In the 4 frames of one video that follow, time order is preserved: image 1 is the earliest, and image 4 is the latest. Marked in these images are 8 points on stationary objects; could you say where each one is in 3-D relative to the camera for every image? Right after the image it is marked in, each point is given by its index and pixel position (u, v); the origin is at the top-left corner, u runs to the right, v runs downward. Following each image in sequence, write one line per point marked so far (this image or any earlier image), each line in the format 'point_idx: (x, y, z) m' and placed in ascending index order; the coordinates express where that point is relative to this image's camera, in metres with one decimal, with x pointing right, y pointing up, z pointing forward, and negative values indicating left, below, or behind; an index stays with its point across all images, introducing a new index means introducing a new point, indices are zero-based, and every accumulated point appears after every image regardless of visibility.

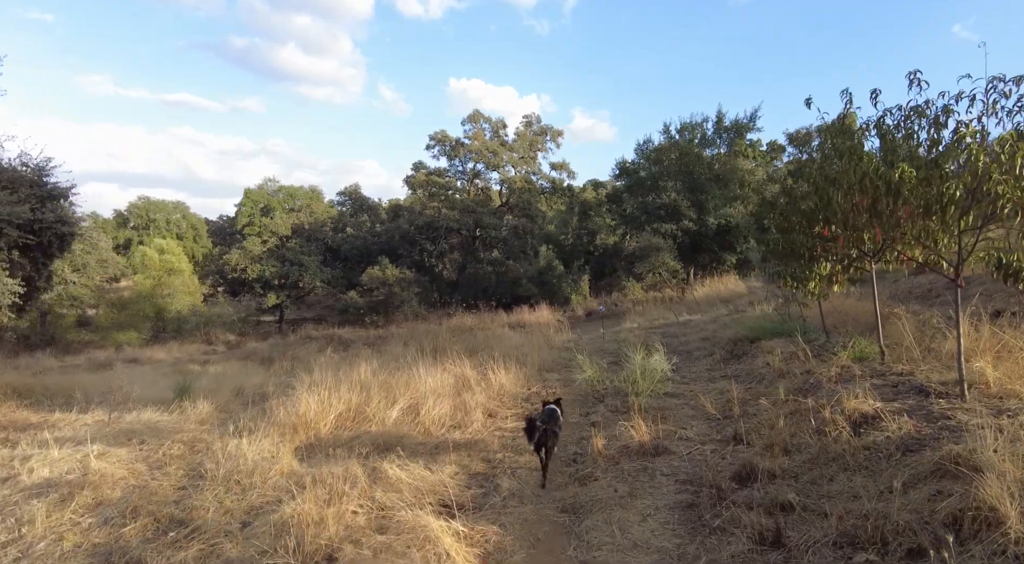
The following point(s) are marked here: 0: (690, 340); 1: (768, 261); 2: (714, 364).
0: (+3.5, -1.2, +12.1) m
1: (+3.7, +0.3, +9.0) m
2: (+2.9, -1.2, +8.9) m
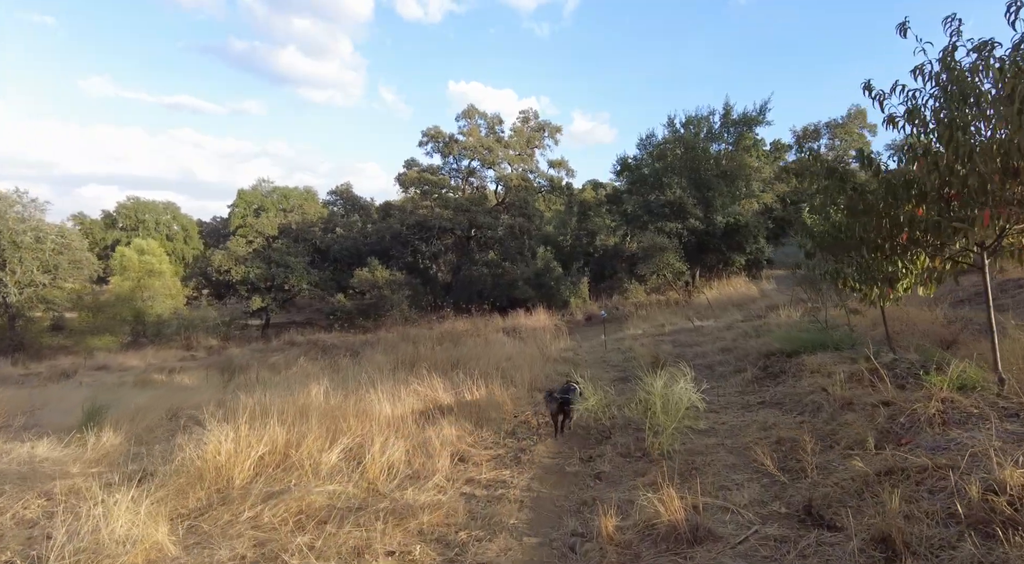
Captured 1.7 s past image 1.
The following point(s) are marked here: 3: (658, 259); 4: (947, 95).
0: (+3.3, -1.2, +10.3) m
1: (+3.5, +0.3, +7.3) m
2: (+2.7, -1.2, +7.2) m
3: (+4.6, +0.7, +19.7) m
4: (+2.8, +1.2, +4.0) m
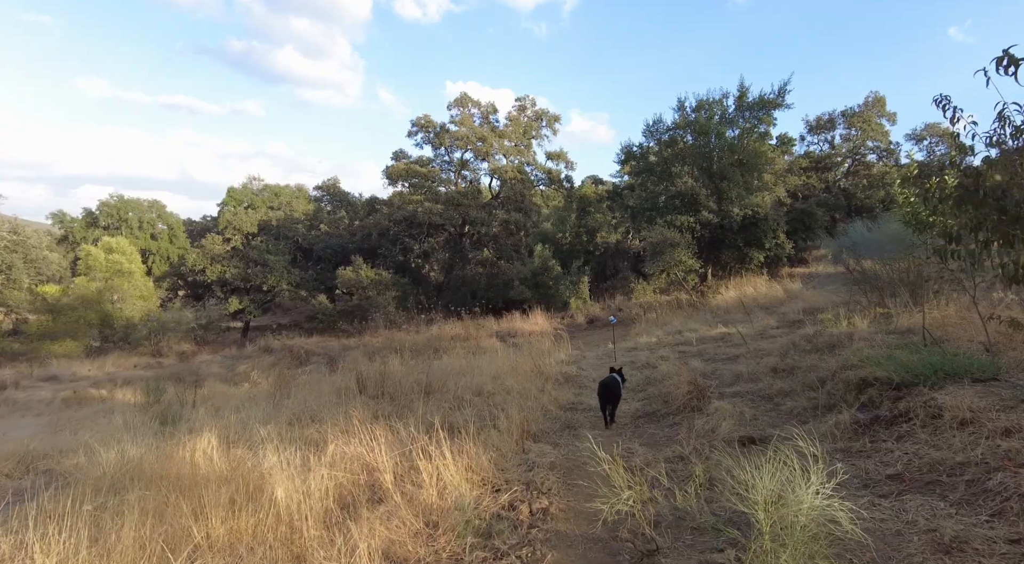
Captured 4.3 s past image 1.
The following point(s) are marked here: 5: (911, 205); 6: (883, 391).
0: (+3.1, -1.2, +7.8) m
1: (+3.3, +0.3, +4.8) m
2: (+2.6, -1.2, +4.7) m
3: (+4.4, +0.7, +17.2) m
4: (+2.6, +1.2, +1.4) m
5: (+4.4, +0.9, +6.9) m
6: (+3.3, -1.0, +5.5) m
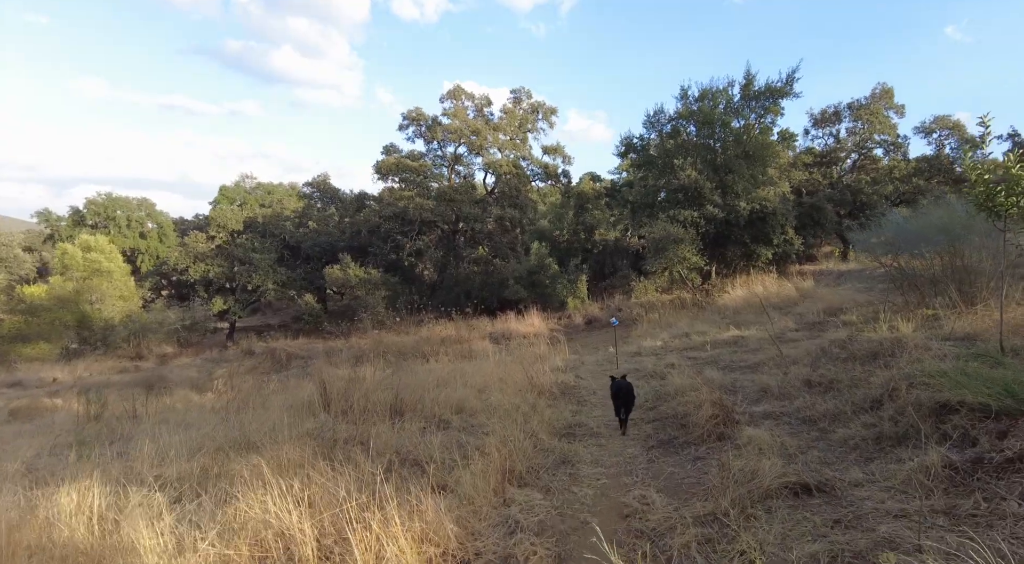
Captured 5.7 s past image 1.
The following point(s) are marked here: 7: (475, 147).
0: (+2.9, -1.1, +6.5) m
1: (+3.2, +0.3, +3.5) m
2: (+2.4, -1.2, +3.3) m
3: (+4.2, +0.8, +15.9) m
4: (+2.5, +1.3, +0.1) m
5: (+4.3, +0.9, +5.6) m
6: (+3.1, -0.9, +4.2) m
7: (-1.3, +4.5, +19.8) m
